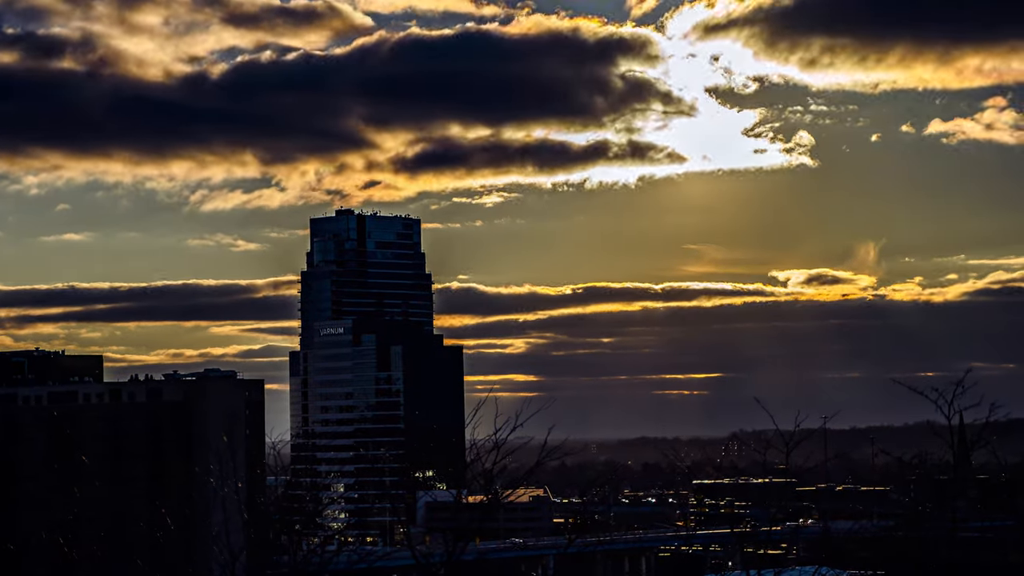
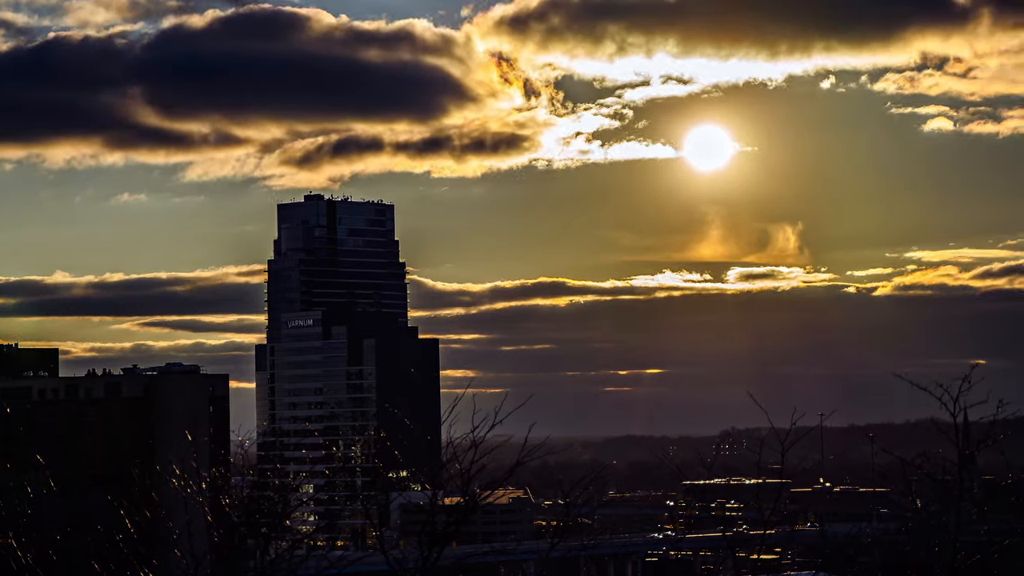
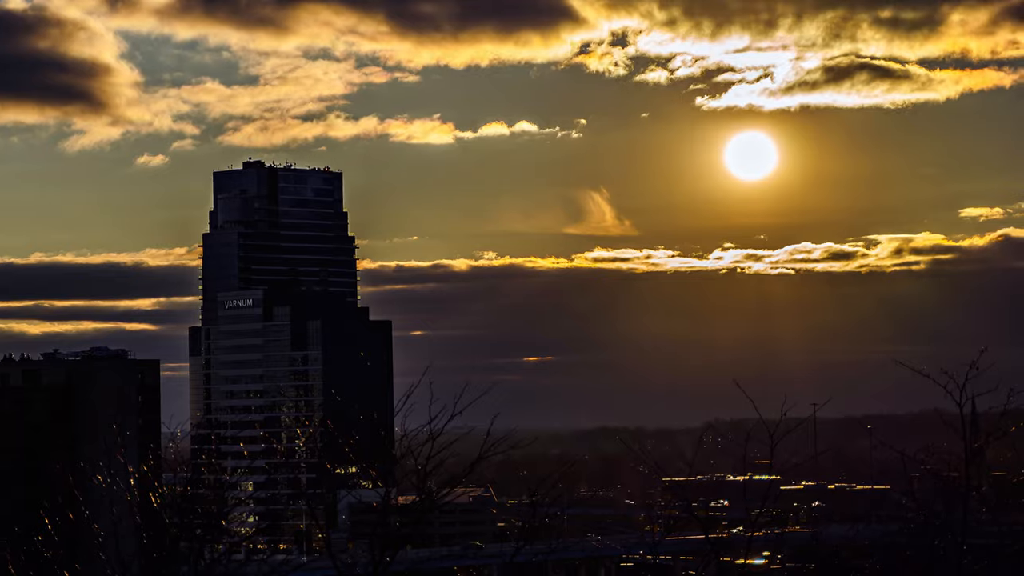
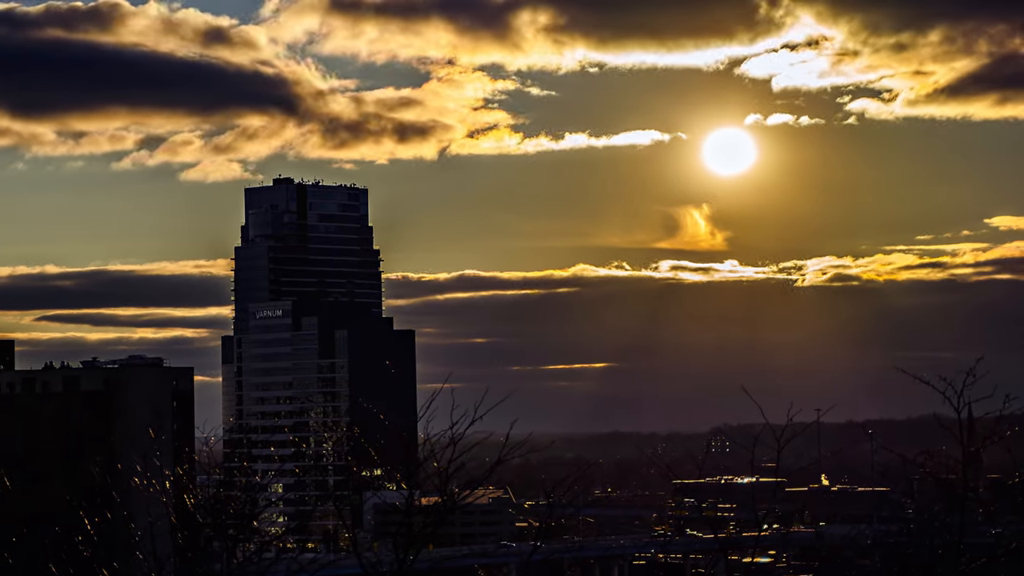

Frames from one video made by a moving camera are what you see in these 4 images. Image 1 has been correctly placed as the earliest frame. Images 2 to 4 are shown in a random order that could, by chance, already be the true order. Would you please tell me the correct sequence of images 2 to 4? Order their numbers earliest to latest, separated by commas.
2, 4, 3
